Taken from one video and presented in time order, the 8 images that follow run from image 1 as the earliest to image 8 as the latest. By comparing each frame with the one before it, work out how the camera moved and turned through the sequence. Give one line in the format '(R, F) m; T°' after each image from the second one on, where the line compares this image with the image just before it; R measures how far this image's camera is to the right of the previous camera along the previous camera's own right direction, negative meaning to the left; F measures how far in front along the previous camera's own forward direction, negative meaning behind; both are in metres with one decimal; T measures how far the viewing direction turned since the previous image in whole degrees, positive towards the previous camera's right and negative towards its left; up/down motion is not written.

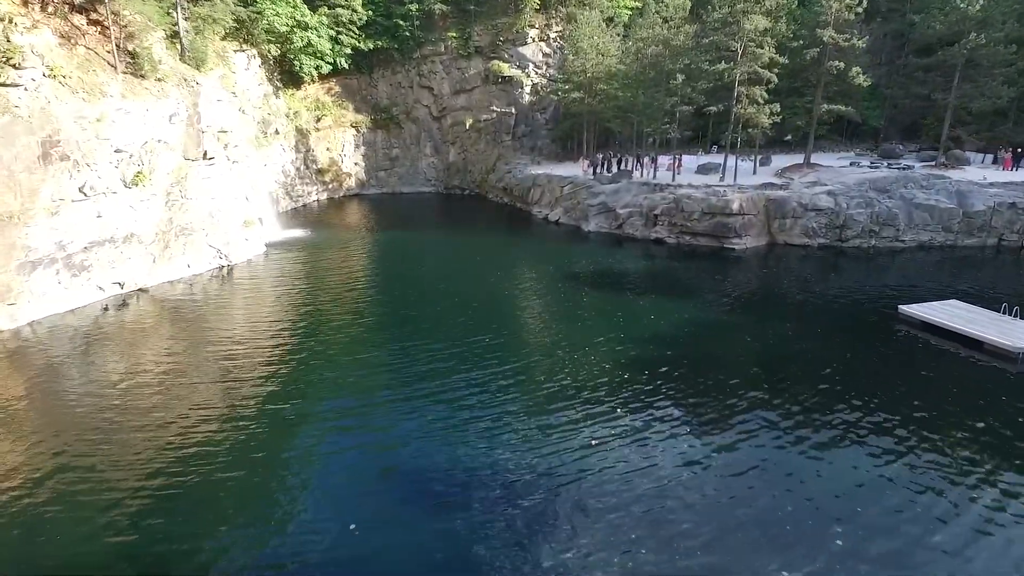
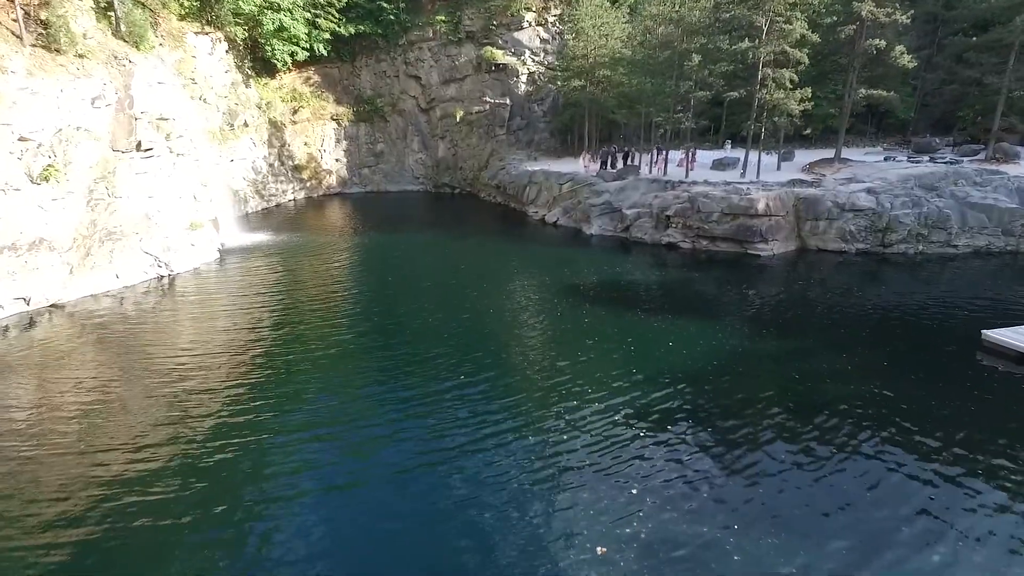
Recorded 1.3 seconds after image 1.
(+0.7, +5.5) m; 0°
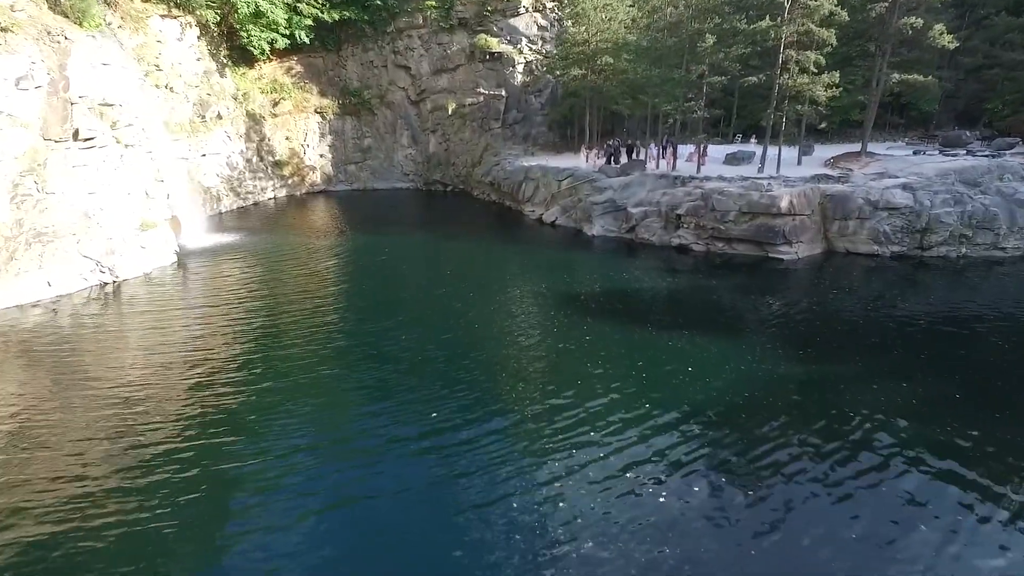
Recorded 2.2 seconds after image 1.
(+0.4, +3.9) m; 0°
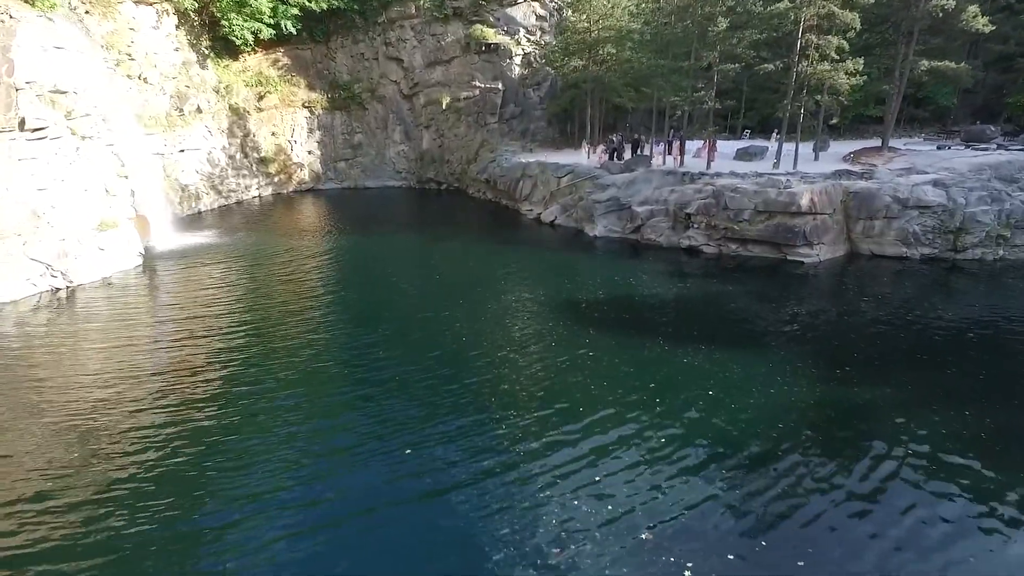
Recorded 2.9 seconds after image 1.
(+0.2, +2.7) m; 0°
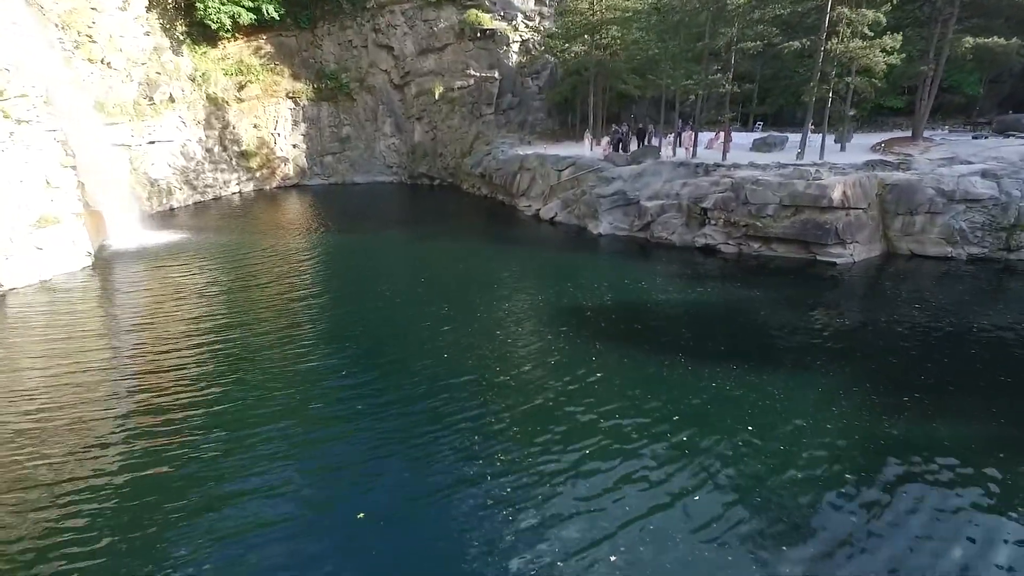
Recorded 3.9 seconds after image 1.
(+0.2, +3.3) m; 0°
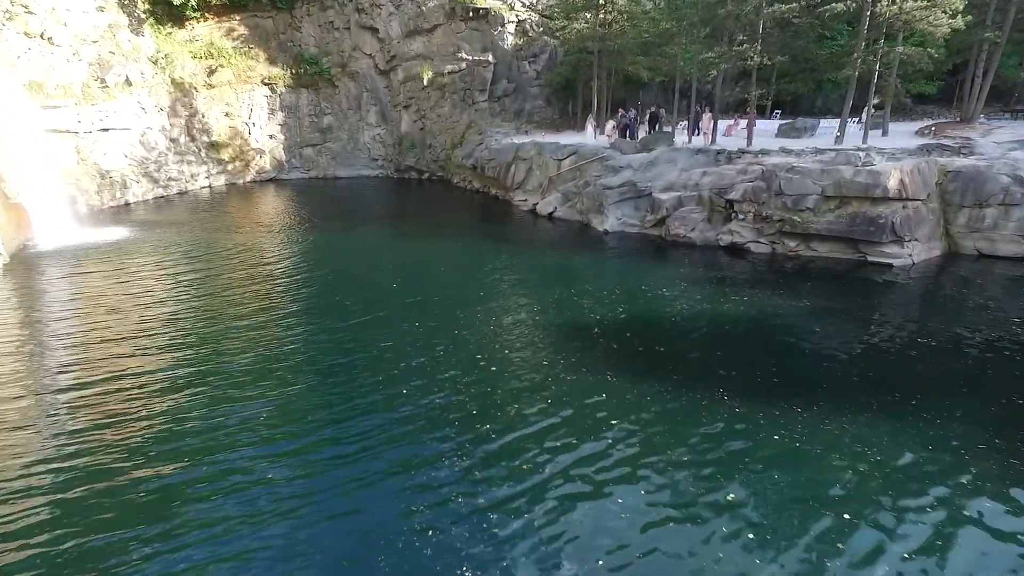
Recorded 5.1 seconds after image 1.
(+0.4, +4.3) m; 0°
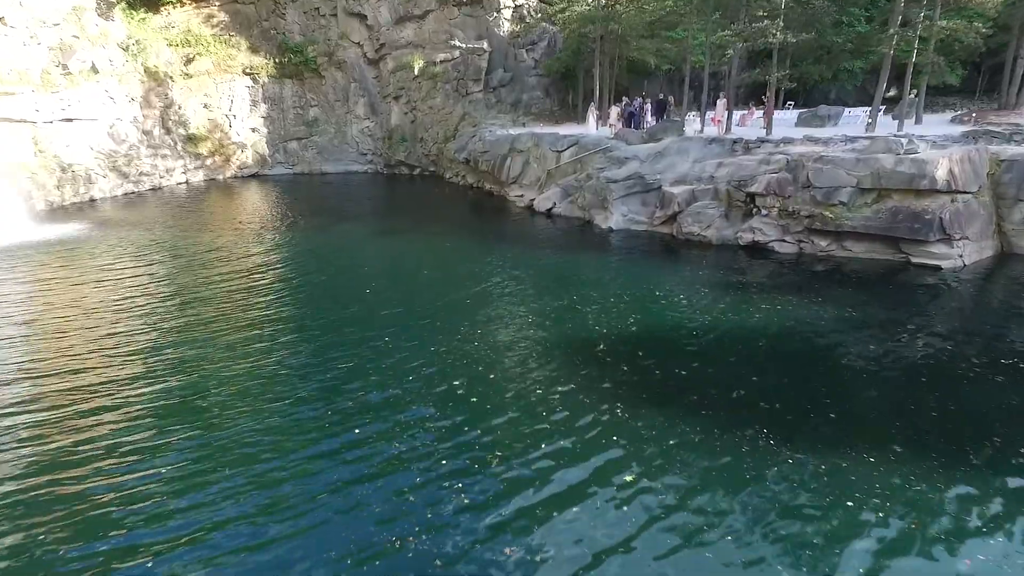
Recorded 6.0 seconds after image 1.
(+0.3, +2.7) m; 0°
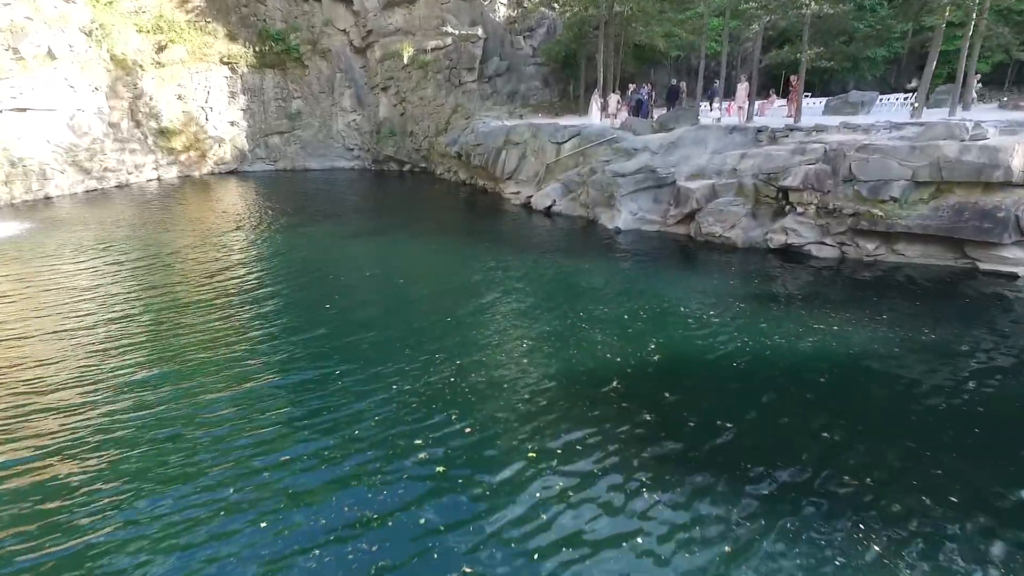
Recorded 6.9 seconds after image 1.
(+0.2, +3.0) m; 0°
